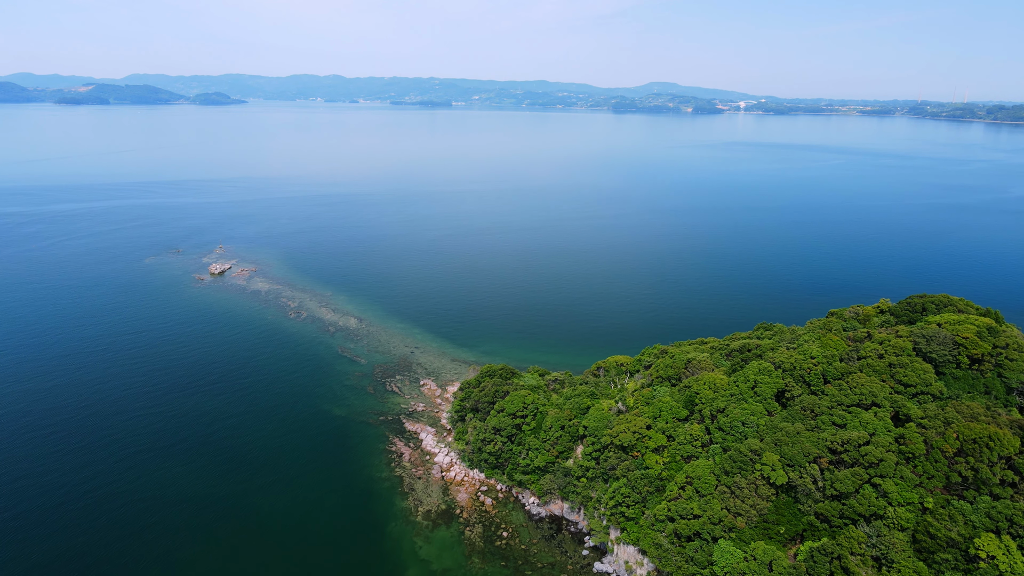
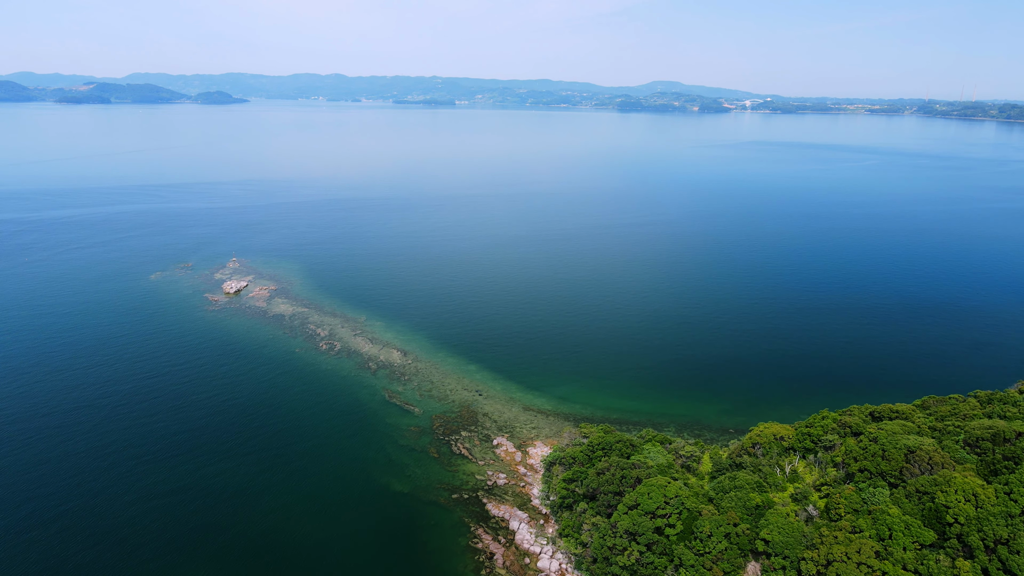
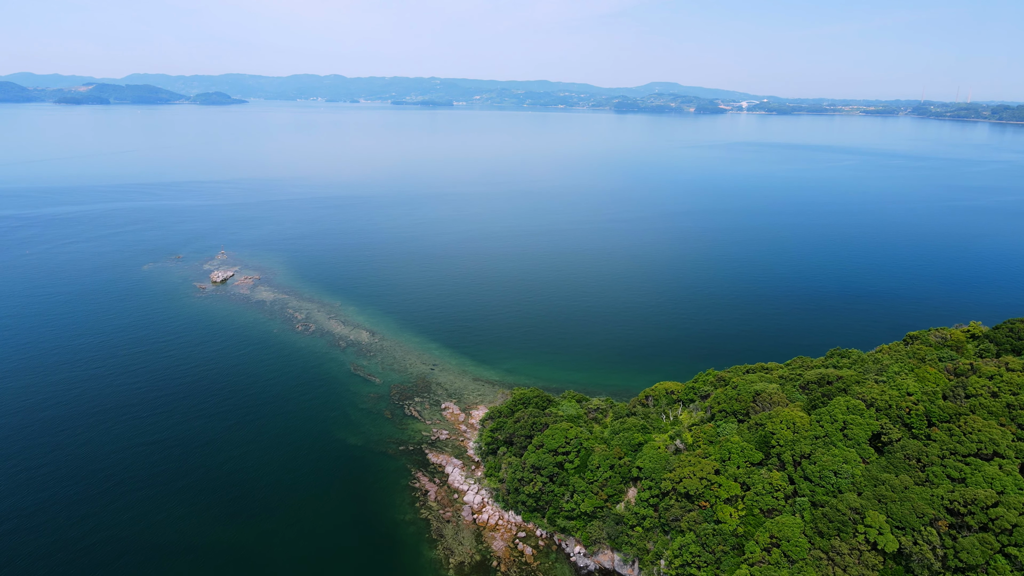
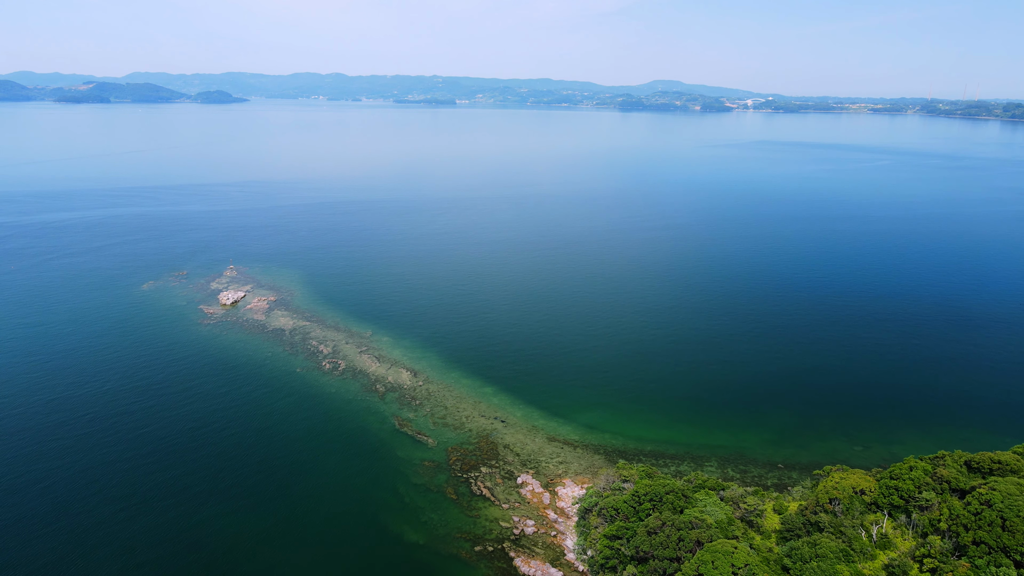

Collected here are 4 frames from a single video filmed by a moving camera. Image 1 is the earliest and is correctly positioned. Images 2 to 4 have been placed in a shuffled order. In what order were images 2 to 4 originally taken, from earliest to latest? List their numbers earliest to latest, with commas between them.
3, 2, 4
